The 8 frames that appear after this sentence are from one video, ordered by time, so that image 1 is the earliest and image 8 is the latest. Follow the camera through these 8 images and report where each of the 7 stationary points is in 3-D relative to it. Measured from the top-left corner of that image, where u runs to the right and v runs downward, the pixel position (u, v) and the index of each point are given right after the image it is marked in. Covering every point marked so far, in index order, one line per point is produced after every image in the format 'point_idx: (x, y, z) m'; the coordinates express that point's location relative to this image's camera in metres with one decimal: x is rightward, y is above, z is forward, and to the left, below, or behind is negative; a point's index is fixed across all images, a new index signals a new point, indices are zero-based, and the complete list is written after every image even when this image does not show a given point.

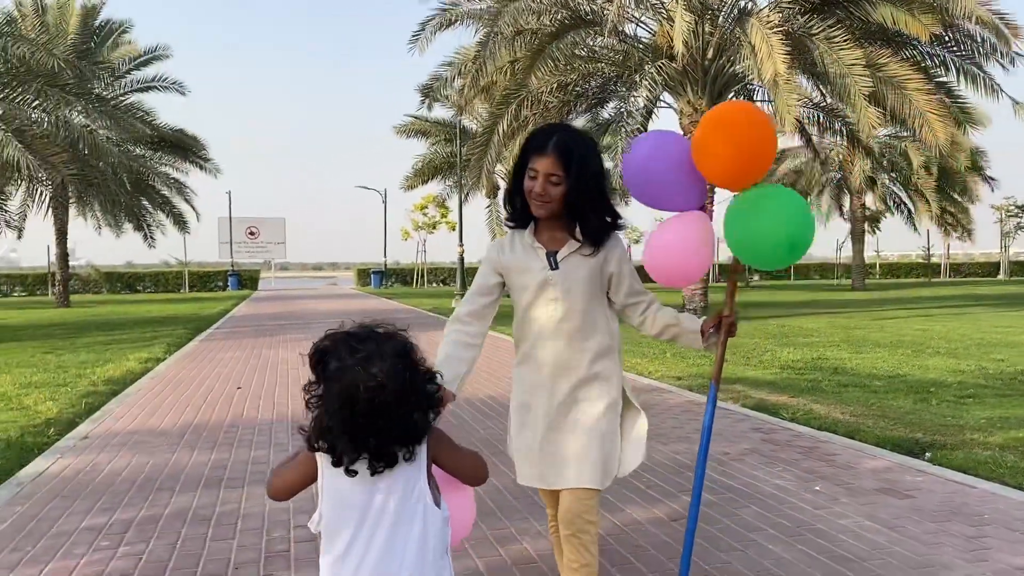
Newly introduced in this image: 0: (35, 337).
0: (-8.1, -0.8, +14.3) m
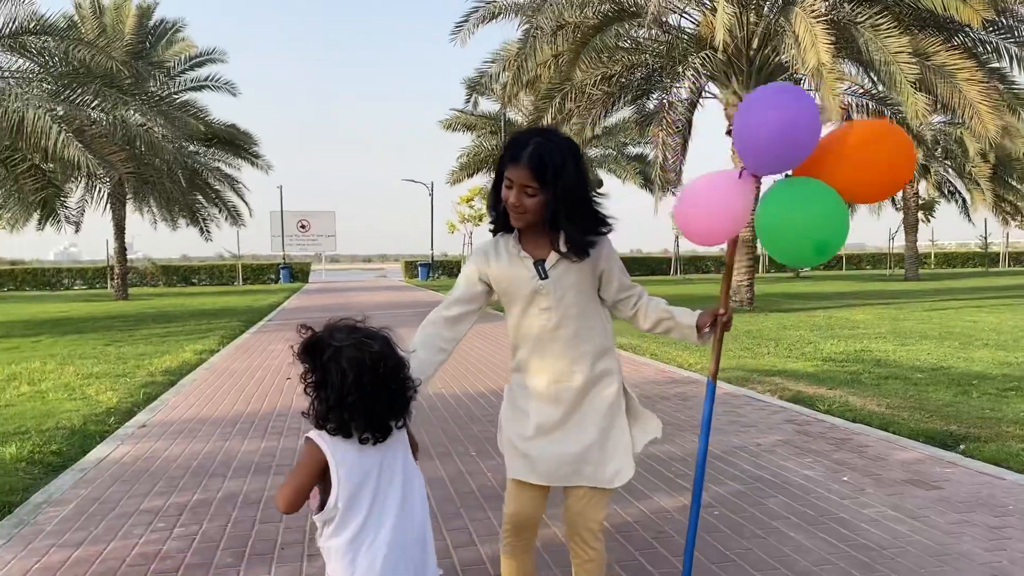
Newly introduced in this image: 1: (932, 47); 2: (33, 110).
0: (-7.3, -0.7, +14.8) m
1: (+5.6, +3.2, +11.2) m
2: (-6.5, +2.5, +11.8) m
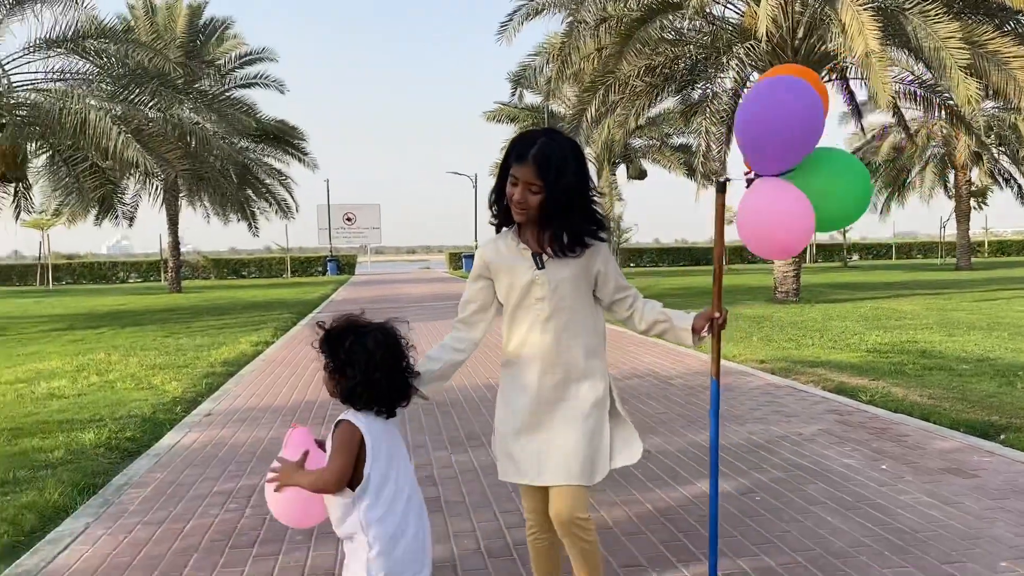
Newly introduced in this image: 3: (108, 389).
0: (-6.6, -0.6, +15.4) m
1: (+6.1, +3.3, +11.1) m
2: (-5.9, +2.6, +12.3) m
3: (-3.6, -0.9, +7.7) m
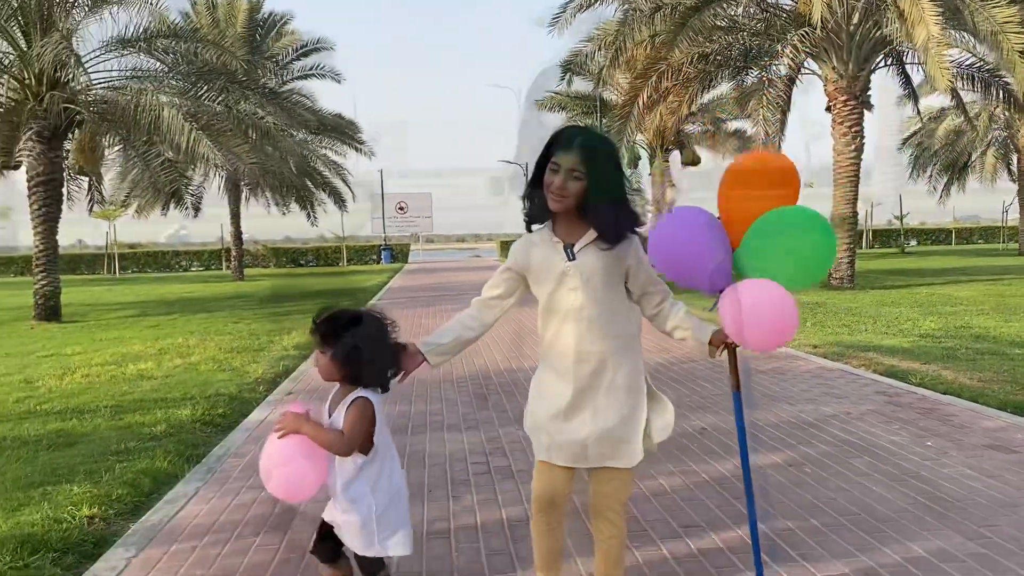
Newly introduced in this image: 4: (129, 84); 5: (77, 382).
0: (-5.5, -0.4, +16.1) m
1: (+6.9, +3.5, +11.0) m
2: (-5.1, +2.8, +12.9) m
3: (-3.1, -0.8, +8.3) m
4: (-6.1, +3.3, +13.5) m
5: (-4.0, -0.9, +7.9) m
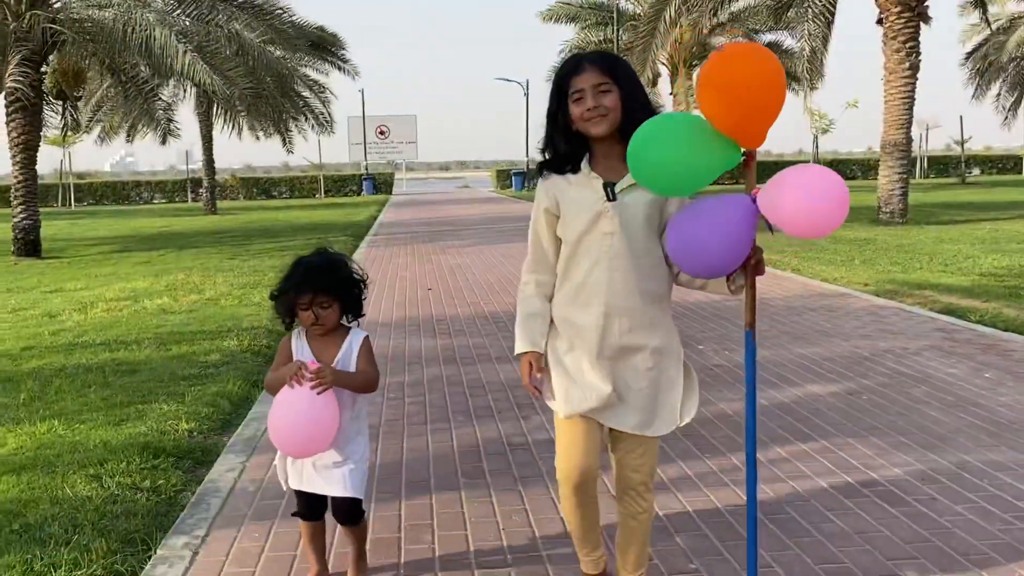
0: (-5.7, +0.8, +15.9) m
1: (+6.9, +4.4, +11.1) m
2: (-5.1, +3.8, +12.5) m
3: (-2.9, -0.2, +8.3) m
4: (-6.2, +4.4, +13.1) m
5: (-3.8, -0.2, +7.9) m
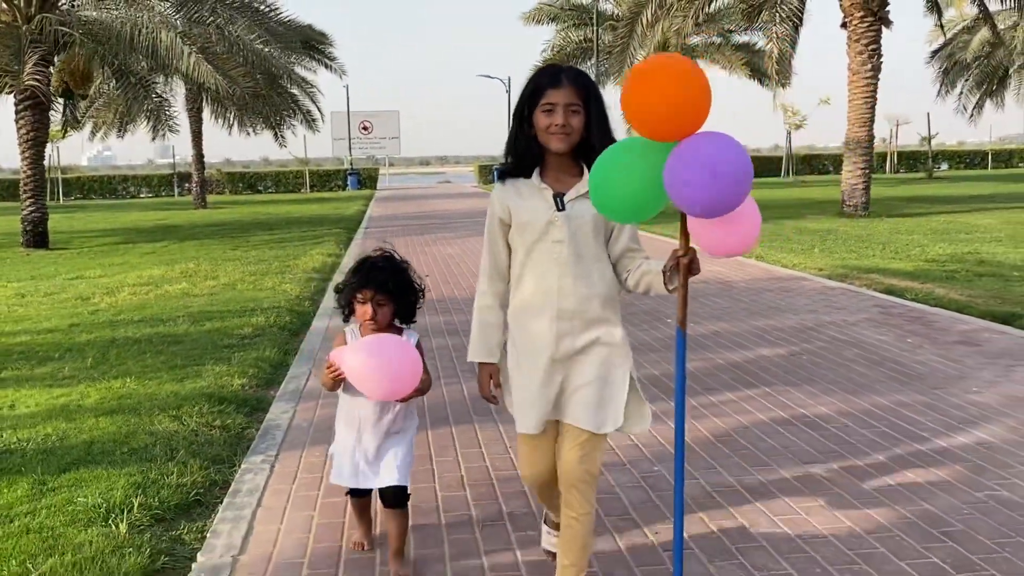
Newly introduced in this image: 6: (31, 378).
0: (-6.0, +1.0, +16.6) m
1: (+6.7, +4.6, +12.1) m
2: (-5.3, +3.9, +13.2) m
3: (-3.0, 0.0, +9.0) m
4: (-6.4, +4.5, +13.7) m
5: (-3.9, -0.1, +8.7) m
6: (-3.0, -0.6, +5.3) m
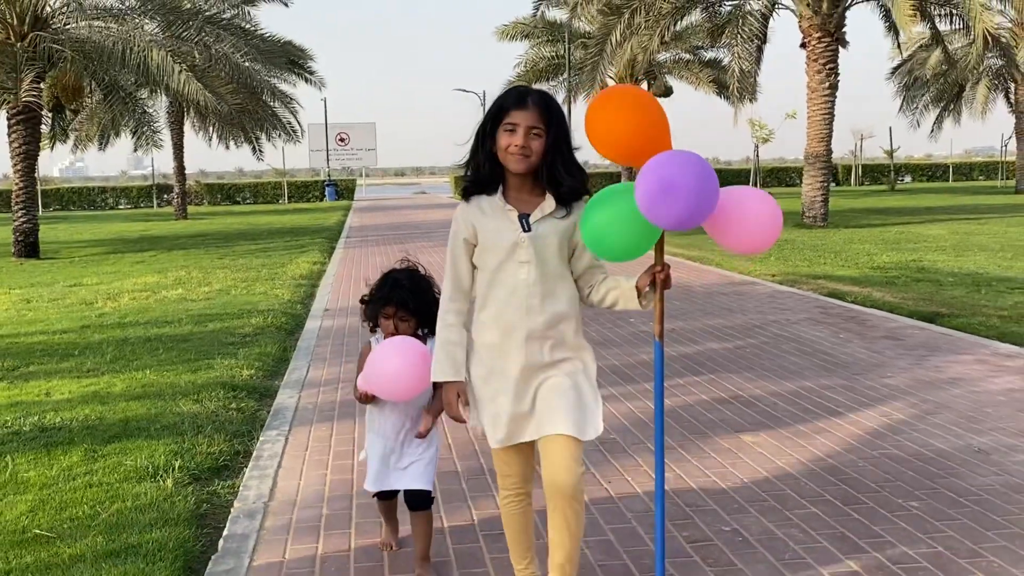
0: (-6.5, +0.9, +17.2) m
1: (+6.4, +4.5, +13.1) m
2: (-5.7, +3.8, +13.8) m
3: (-3.2, -0.1, +9.7) m
4: (-6.8, +4.4, +14.3) m
5: (-4.1, -0.2, +9.2) m
6: (-3.1, -0.6, +5.9) m
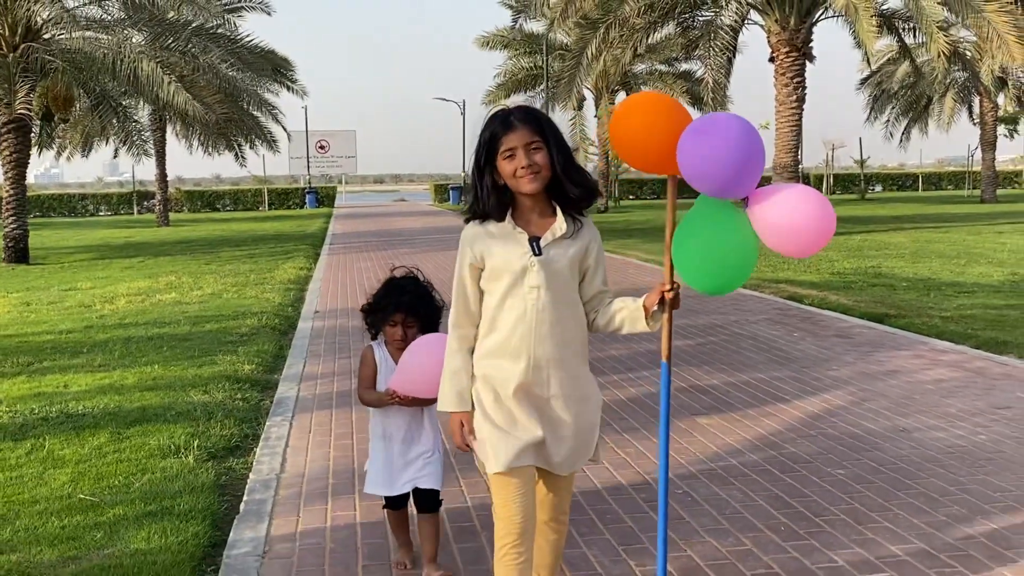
0: (-6.9, +0.7, +17.5) m
1: (+6.1, +4.4, +13.8) m
2: (-6.0, +3.7, +14.2) m
3: (-3.5, -0.1, +10.1) m
4: (-7.2, +4.3, +14.7) m
5: (-4.4, -0.2, +9.7) m
6: (-3.3, -0.6, +6.3) m
